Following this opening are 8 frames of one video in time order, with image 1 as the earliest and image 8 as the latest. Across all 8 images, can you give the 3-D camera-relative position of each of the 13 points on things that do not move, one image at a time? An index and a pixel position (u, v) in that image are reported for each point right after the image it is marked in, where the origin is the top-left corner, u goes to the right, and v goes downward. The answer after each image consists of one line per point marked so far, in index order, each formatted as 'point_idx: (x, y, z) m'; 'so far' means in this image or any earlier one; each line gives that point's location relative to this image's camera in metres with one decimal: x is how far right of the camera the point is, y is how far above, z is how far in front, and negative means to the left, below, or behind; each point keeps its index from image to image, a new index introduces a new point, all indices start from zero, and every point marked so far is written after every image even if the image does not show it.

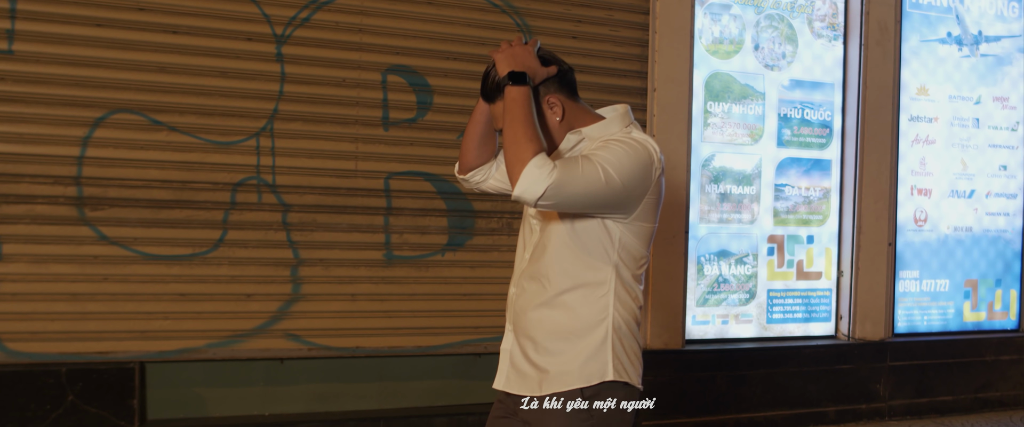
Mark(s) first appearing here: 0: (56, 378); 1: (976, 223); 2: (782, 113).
0: (-1.3, -0.5, +3.6) m
1: (+2.0, 0.0, +5.2) m
2: (+1.1, +0.4, +4.8) m
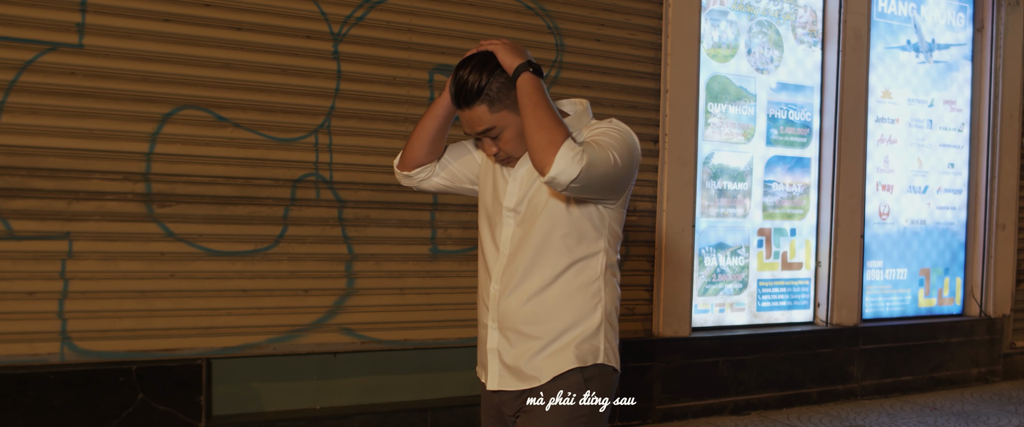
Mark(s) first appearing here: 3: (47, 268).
0: (-1.1, -0.5, +3.6) m
1: (+1.9, 0.0, +5.6) m
2: (+1.1, +0.4, +5.1) m
3: (-1.3, -0.2, +3.4) m
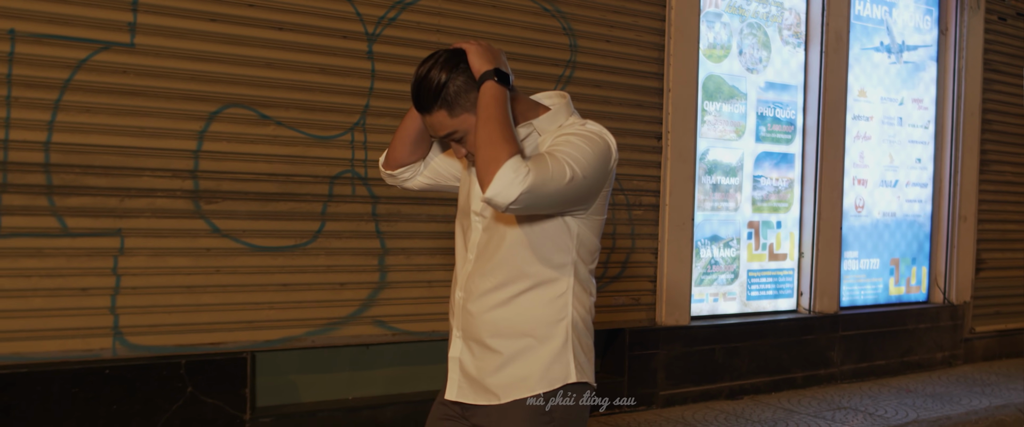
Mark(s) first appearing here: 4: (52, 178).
0: (-1.0, -0.5, +3.6) m
1: (+1.9, 0.0, +5.9) m
2: (+1.1, +0.4, +5.3) m
3: (-1.2, -0.1, +3.5) m
4: (-1.3, +0.1, +3.4) m
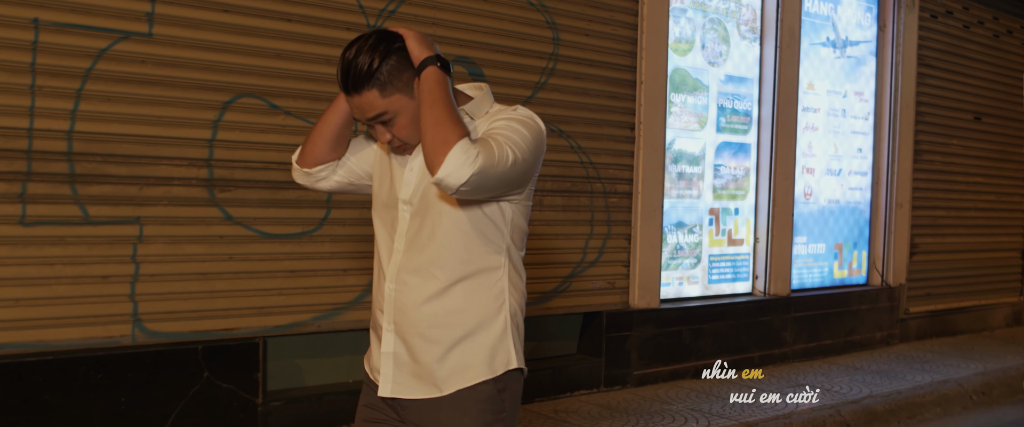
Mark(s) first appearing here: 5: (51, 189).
0: (-1.0, -0.4, +3.7) m
1: (+1.7, +0.1, +6.2) m
2: (+0.9, +0.5, +5.5) m
3: (-1.1, -0.1, +3.5) m
4: (-1.2, +0.1, +3.4) m
5: (-1.3, +0.1, +3.4) m
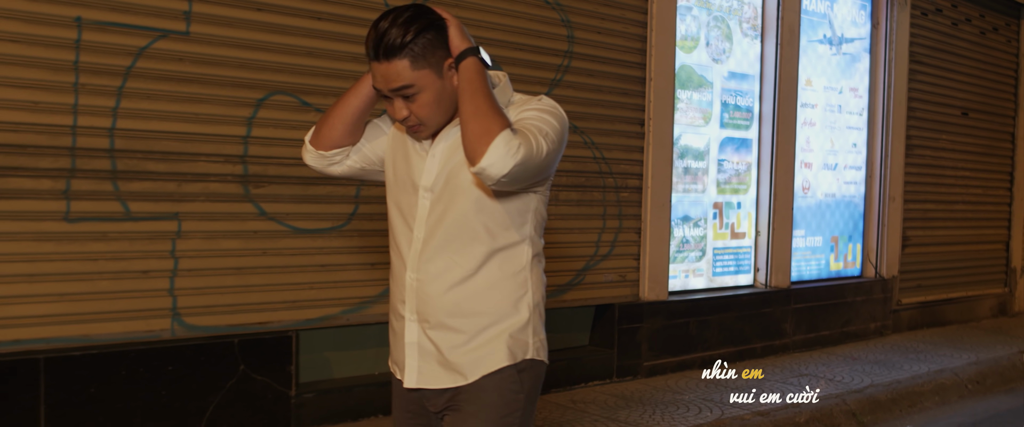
0: (-0.9, -0.4, +3.7) m
1: (+1.7, +0.1, +6.4) m
2: (+1.0, +0.5, +5.6) m
3: (-1.0, -0.1, +3.6) m
4: (-1.1, +0.1, +3.5) m
5: (-1.2, +0.1, +3.4) m
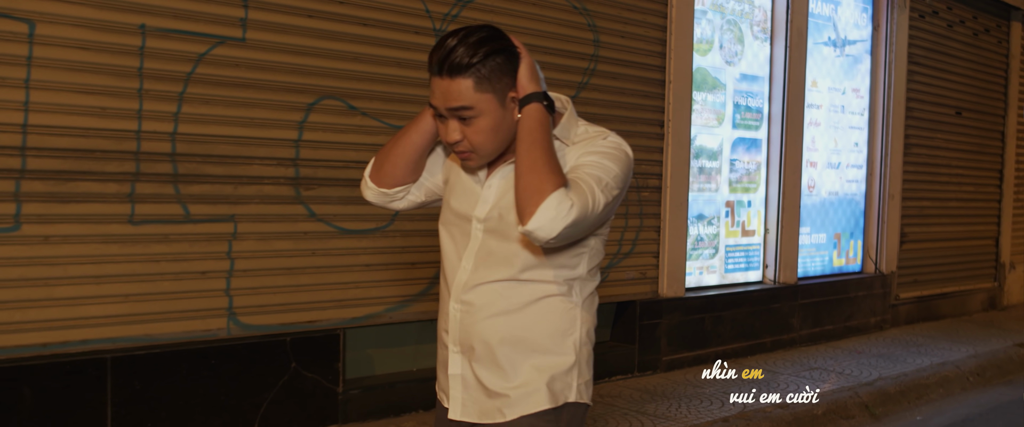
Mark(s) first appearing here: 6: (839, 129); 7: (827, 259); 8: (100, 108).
0: (-0.7, -0.4, +3.8) m
1: (+1.8, +0.1, +6.5) m
2: (+1.1, +0.5, +5.8) m
3: (-0.9, -0.1, +3.7) m
4: (-1.0, +0.1, +3.6) m
5: (-1.0, +0.1, +3.5) m
6: (+1.7, +0.4, +6.5) m
7: (+1.7, -0.2, +6.5) m
8: (-1.1, +0.3, +3.4) m
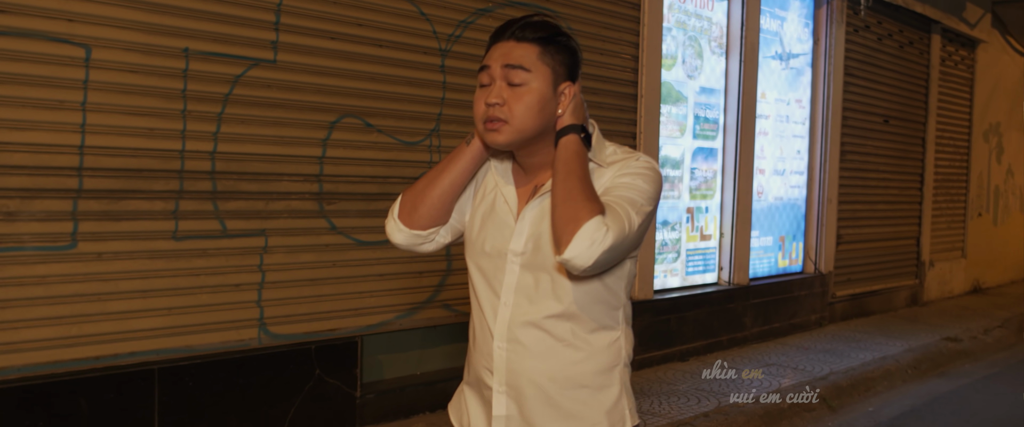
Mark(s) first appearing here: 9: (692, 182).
0: (-0.7, -0.5, +4.0) m
1: (+1.5, +0.1, +6.9) m
2: (+0.9, +0.5, +6.1) m
3: (-0.8, -0.2, +3.8) m
4: (-0.9, +0.1, +3.7) m
5: (-0.9, 0.0, +3.7) m
6: (+1.5, +0.4, +6.9) m
7: (+1.5, -0.3, +6.8) m
8: (-1.0, +0.2, +3.5) m
9: (+0.9, +0.2, +6.1) m
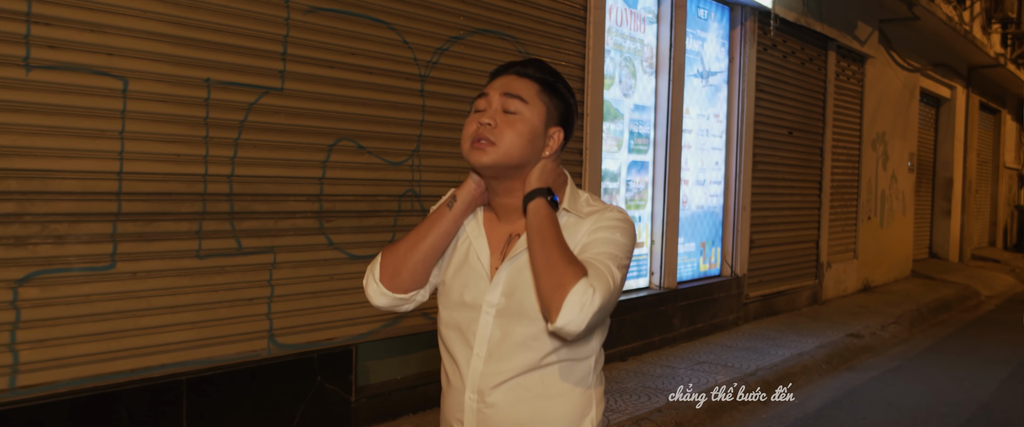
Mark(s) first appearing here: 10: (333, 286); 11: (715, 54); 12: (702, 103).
0: (-0.7, -0.5, +4.3) m
1: (+1.2, +0.1, +7.4) m
2: (+0.6, +0.5, +6.6) m
3: (-0.8, -0.2, +4.1) m
4: (-0.9, 0.0, +4.0) m
5: (-0.9, 0.0, +3.9) m
6: (+1.2, +0.4, +7.4) m
7: (+1.1, -0.3, +7.3) m
8: (-1.0, +0.2, +3.8) m
9: (+0.6, +0.1, +6.6) m
10: (-0.6, -0.3, +4.4) m
11: (+1.2, +1.0, +7.4) m
12: (+1.1, +0.7, +7.3) m
